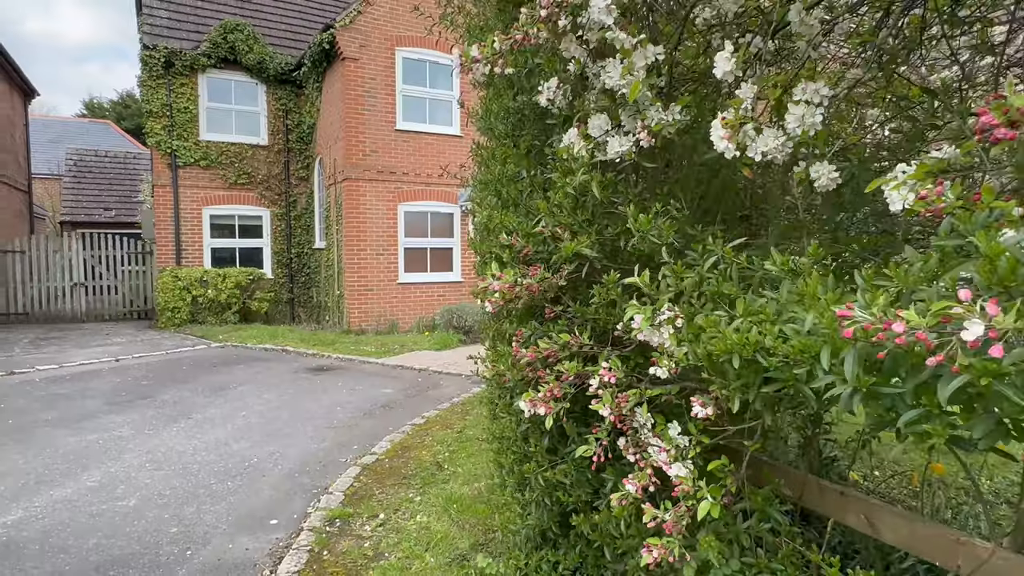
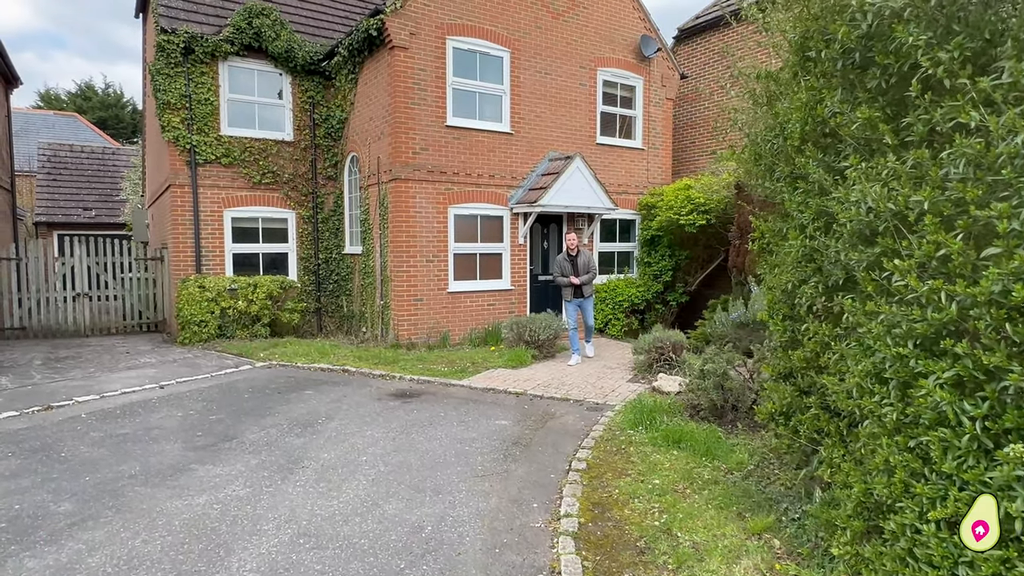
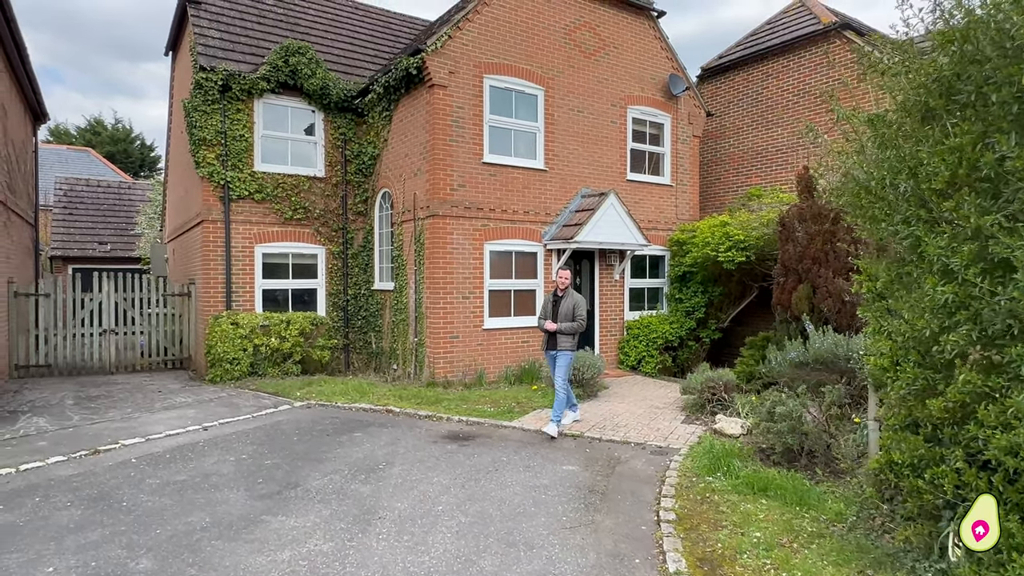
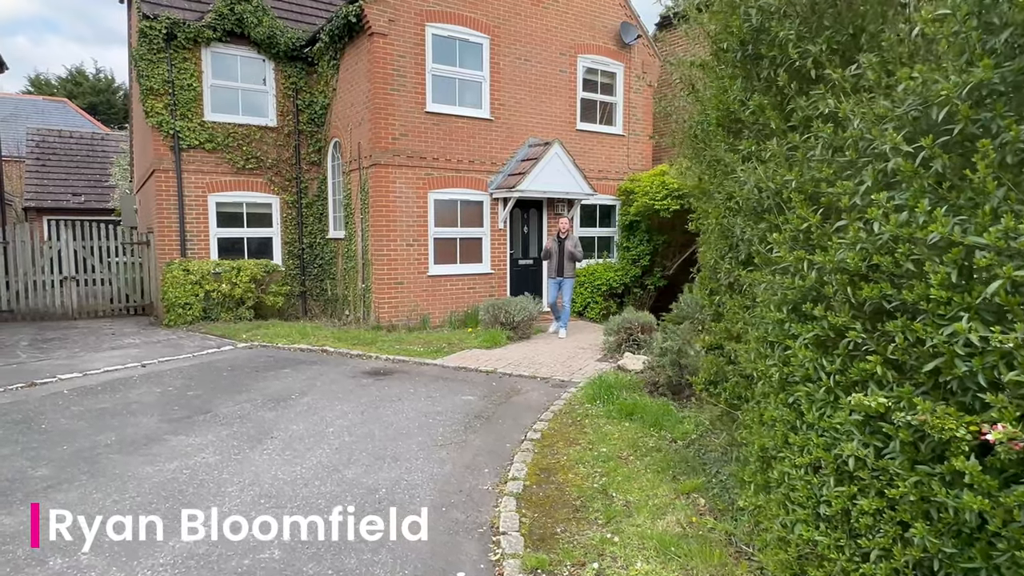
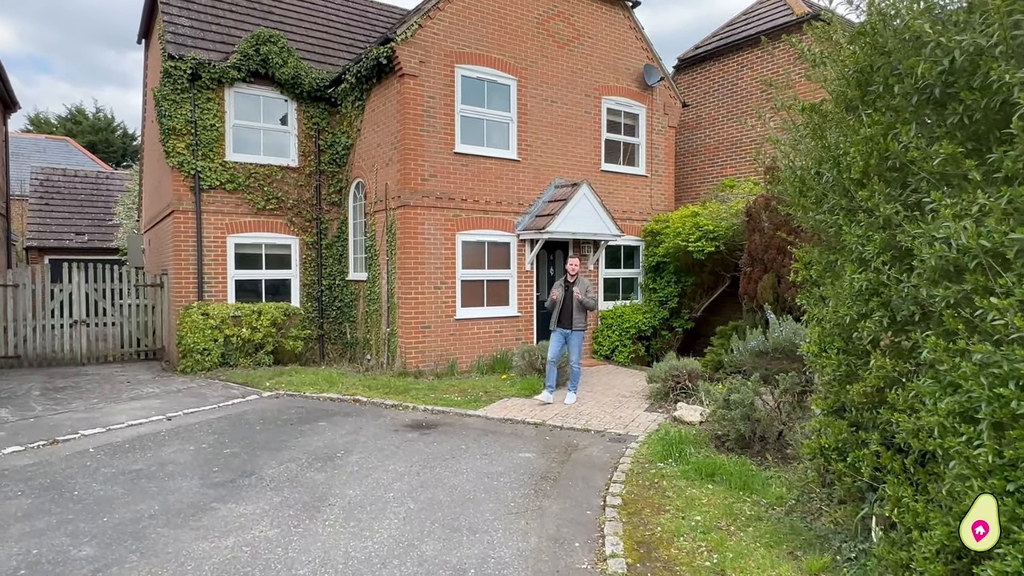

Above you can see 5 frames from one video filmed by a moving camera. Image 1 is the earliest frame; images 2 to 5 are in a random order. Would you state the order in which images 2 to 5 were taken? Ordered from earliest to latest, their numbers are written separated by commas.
4, 2, 5, 3
